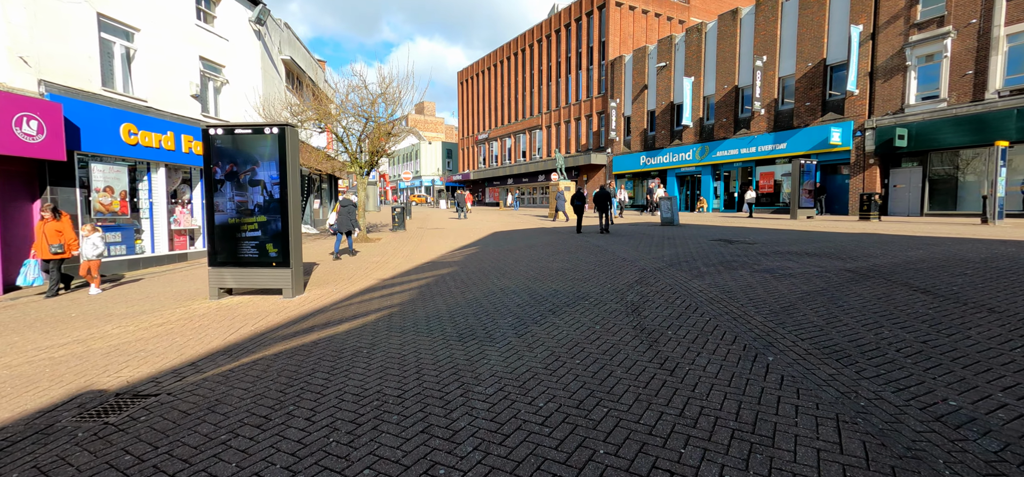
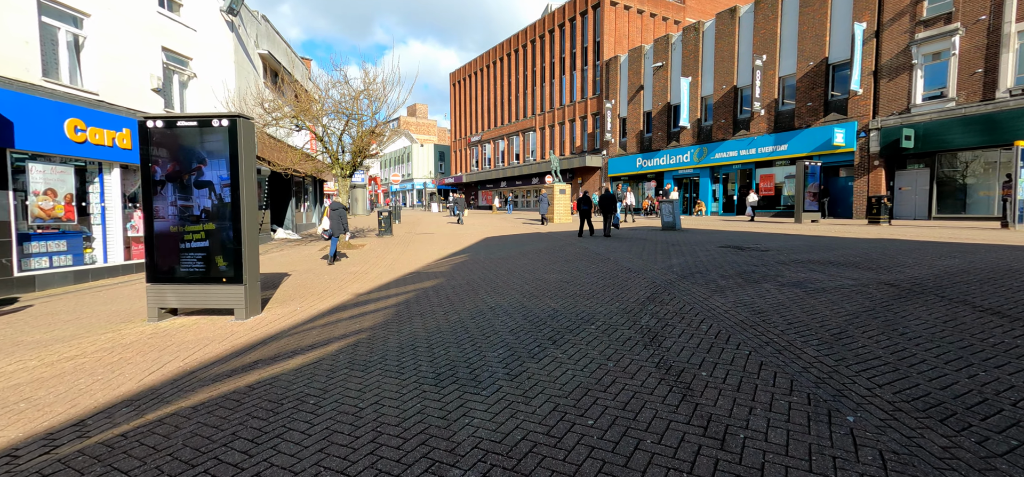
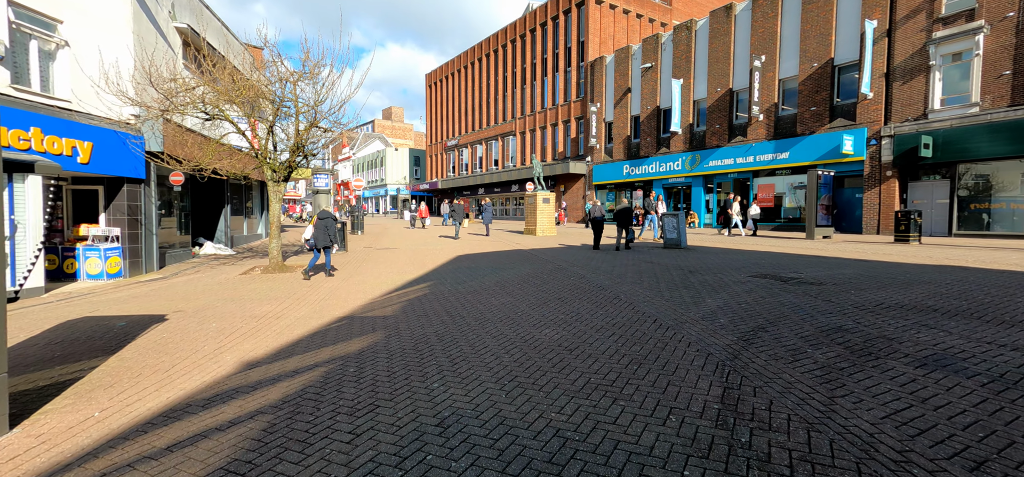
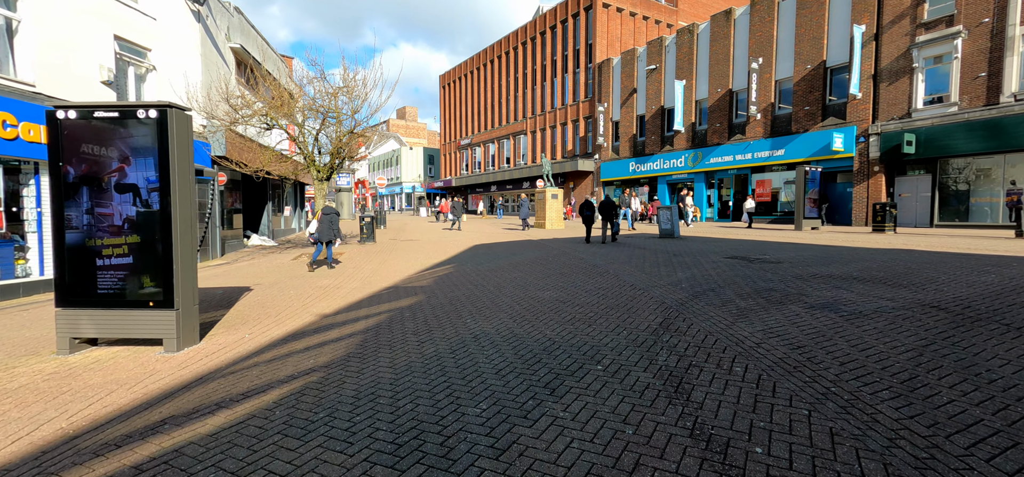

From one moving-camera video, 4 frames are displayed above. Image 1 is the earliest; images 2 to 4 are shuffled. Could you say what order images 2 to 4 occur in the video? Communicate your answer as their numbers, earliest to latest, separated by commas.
2, 4, 3
